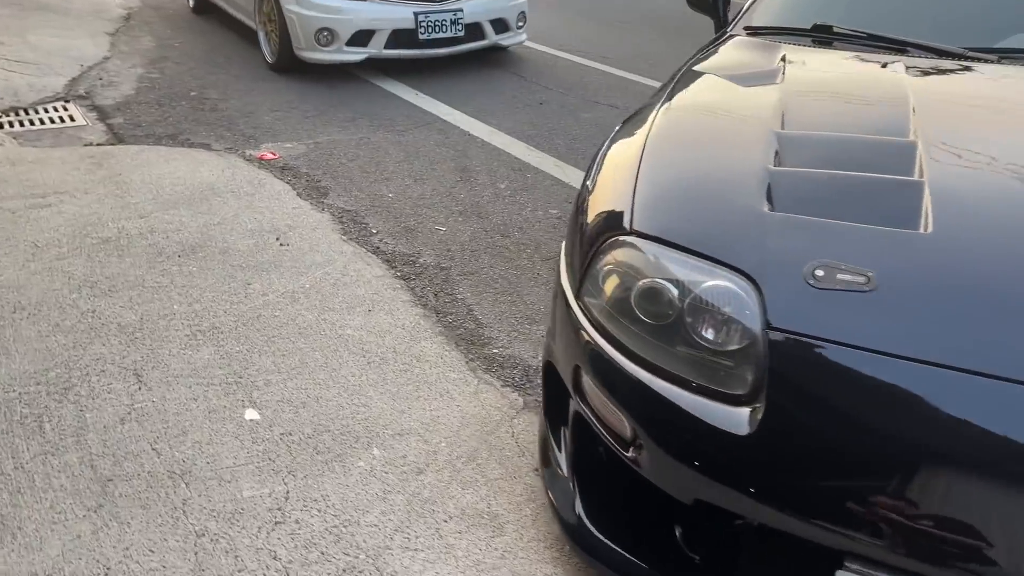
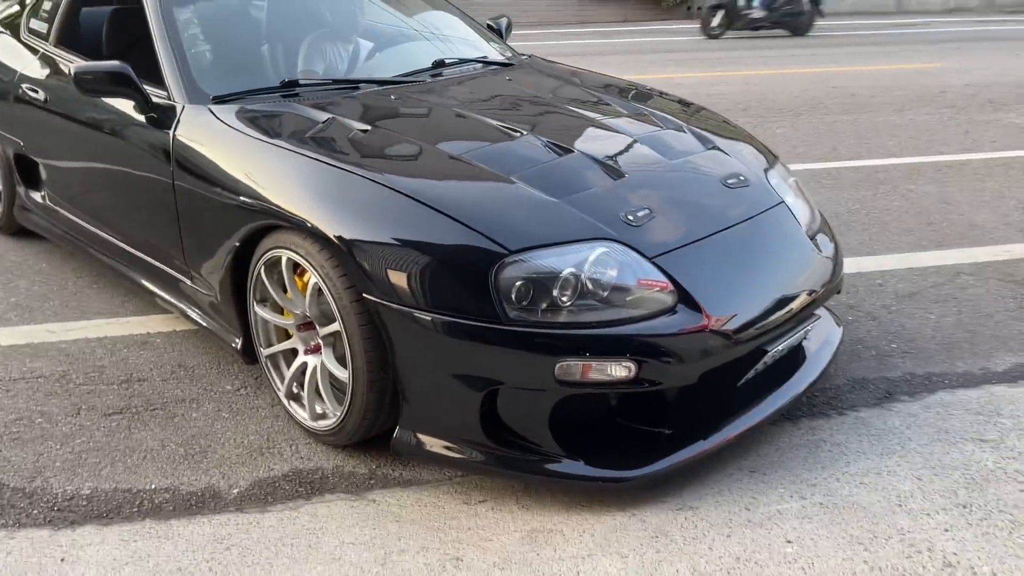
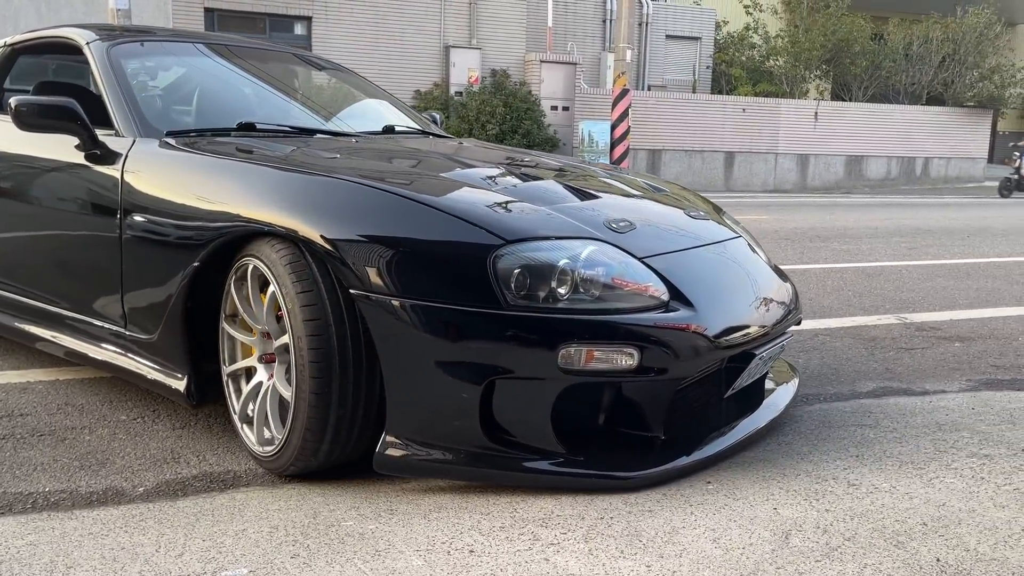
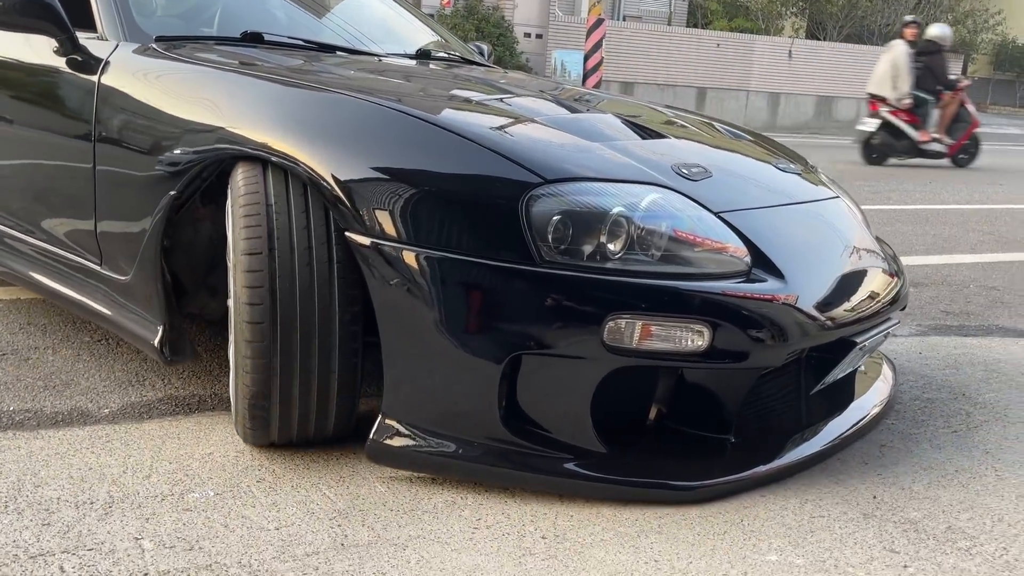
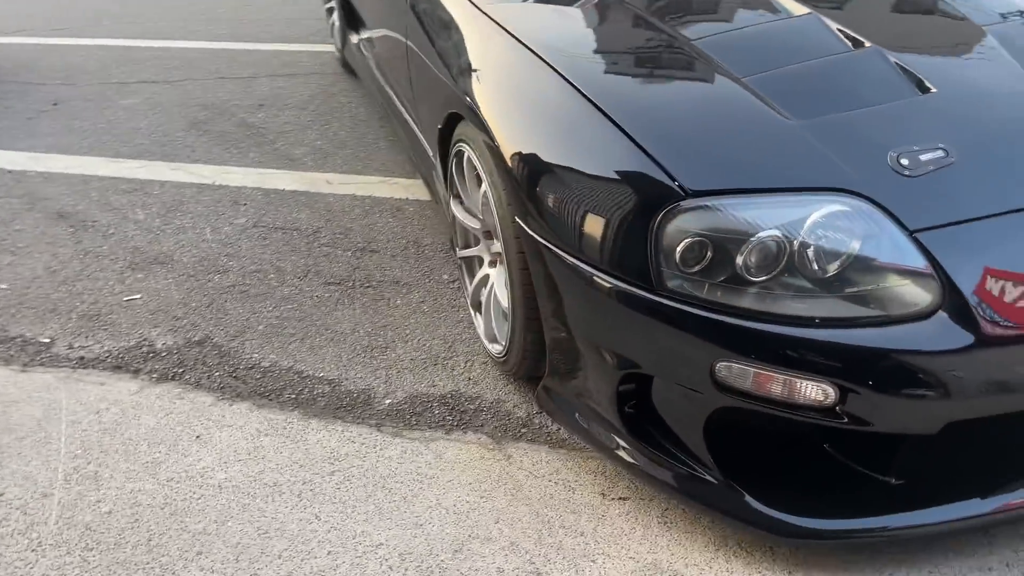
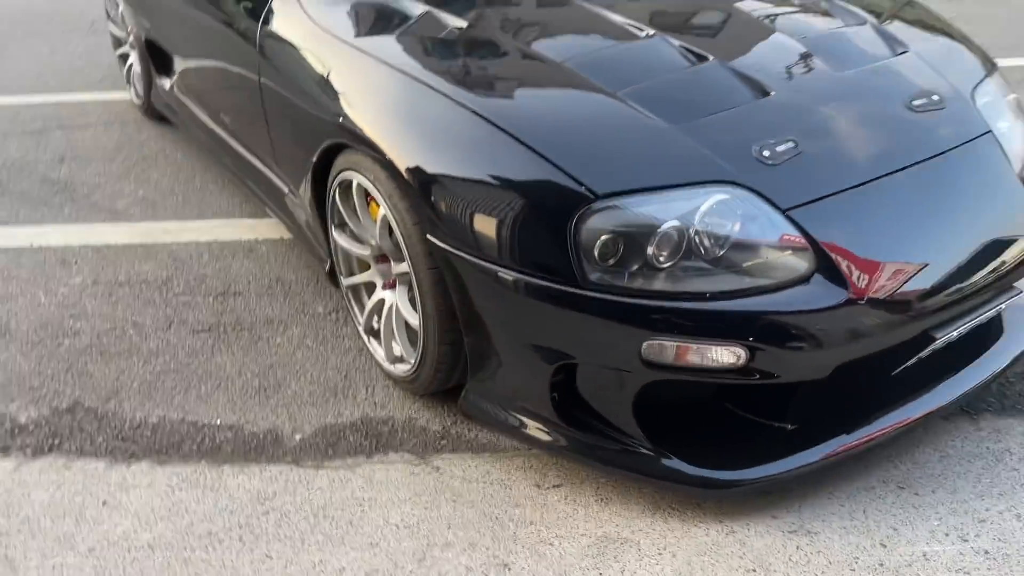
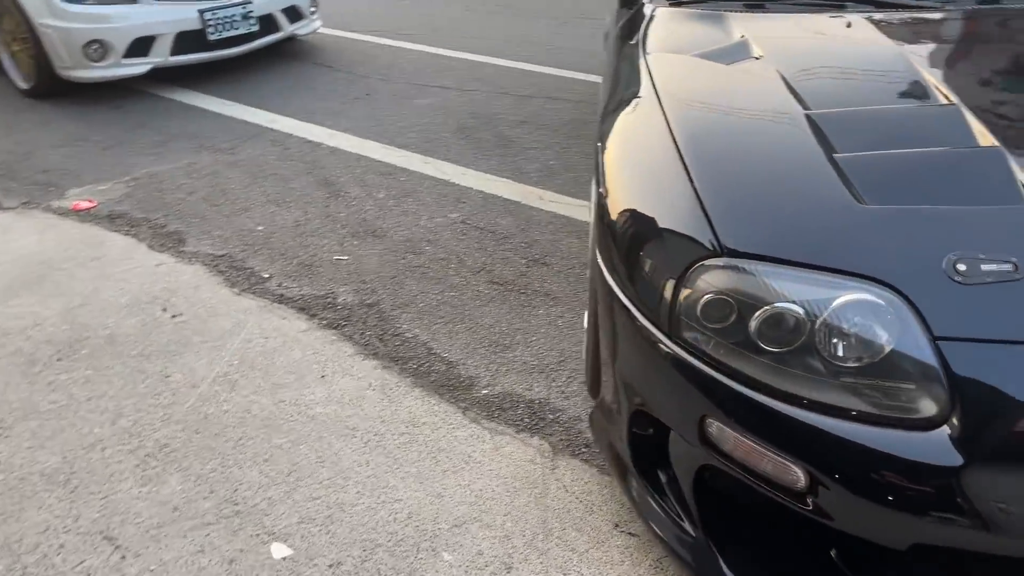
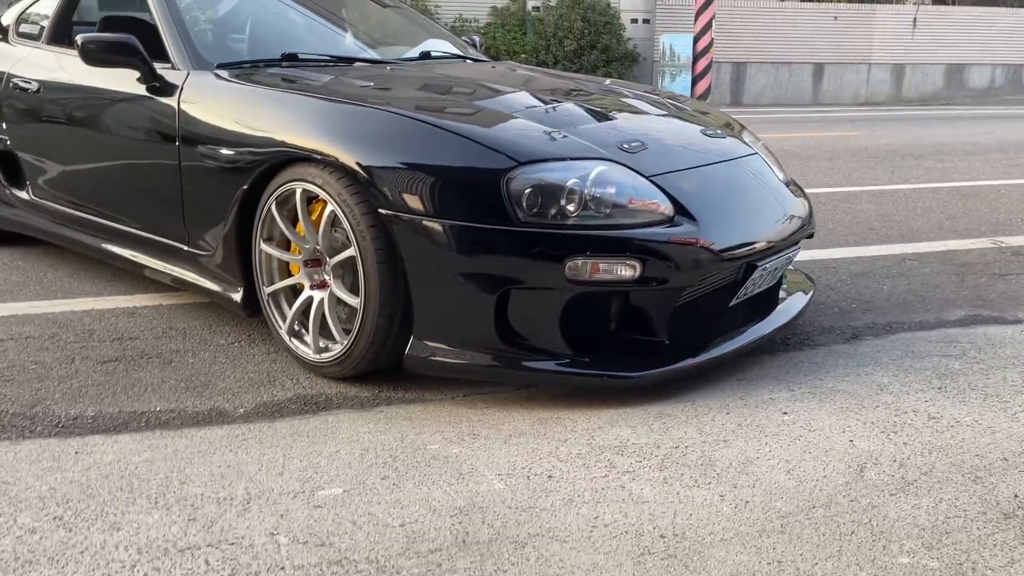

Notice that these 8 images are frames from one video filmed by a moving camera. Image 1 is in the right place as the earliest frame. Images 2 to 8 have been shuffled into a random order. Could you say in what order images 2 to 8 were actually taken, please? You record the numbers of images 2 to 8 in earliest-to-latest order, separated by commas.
7, 5, 6, 2, 8, 3, 4
